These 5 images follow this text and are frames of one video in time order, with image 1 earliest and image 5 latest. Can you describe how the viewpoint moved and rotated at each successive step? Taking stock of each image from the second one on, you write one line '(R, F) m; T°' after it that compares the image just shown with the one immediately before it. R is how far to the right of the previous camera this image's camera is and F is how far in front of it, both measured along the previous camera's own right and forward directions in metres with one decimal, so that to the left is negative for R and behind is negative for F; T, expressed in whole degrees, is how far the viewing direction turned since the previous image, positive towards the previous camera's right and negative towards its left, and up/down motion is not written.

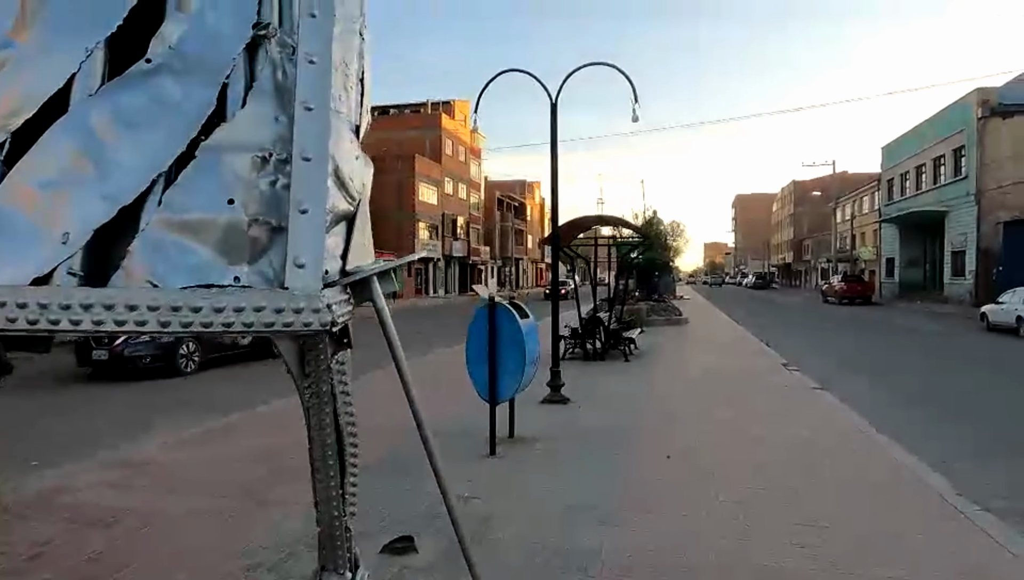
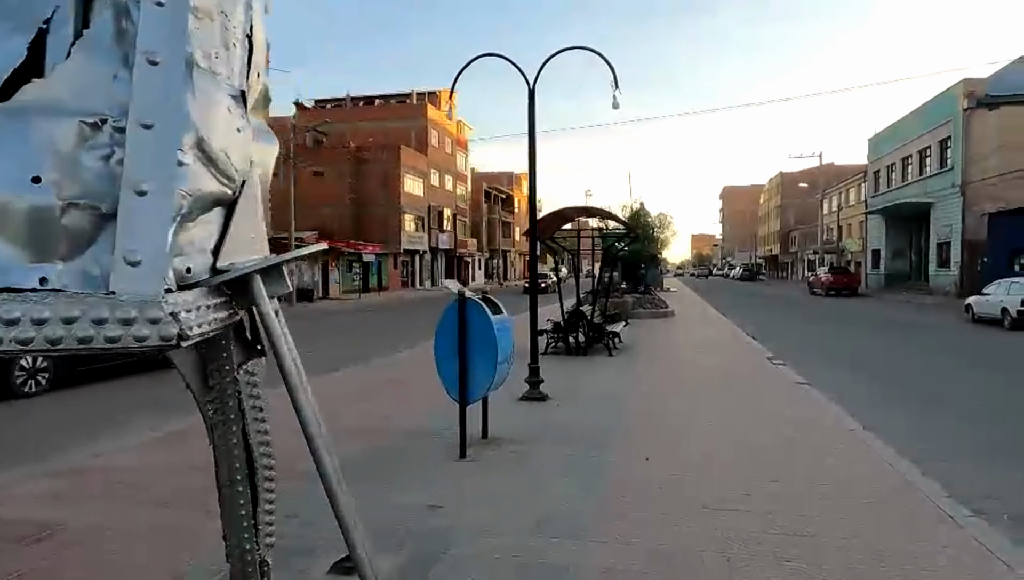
(+0.2, +0.3) m; +1°
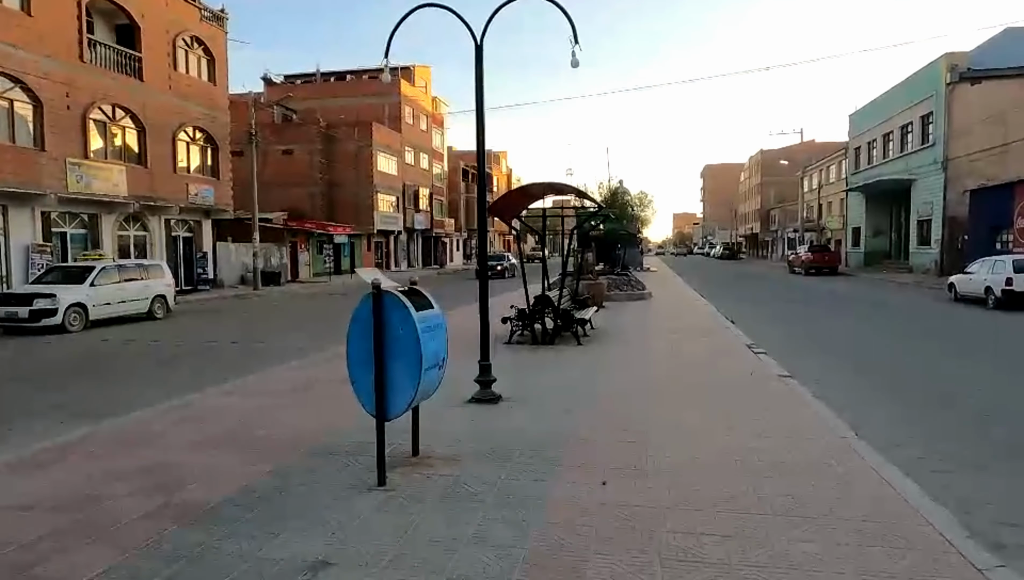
(+0.4, +1.0) m; +2°
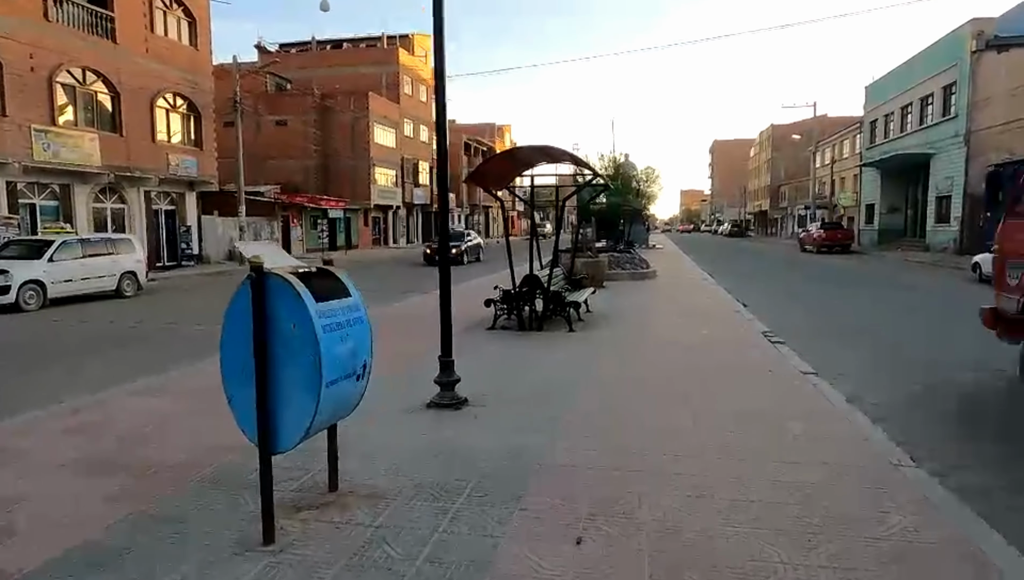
(+0.3, +1.4) m; 0°
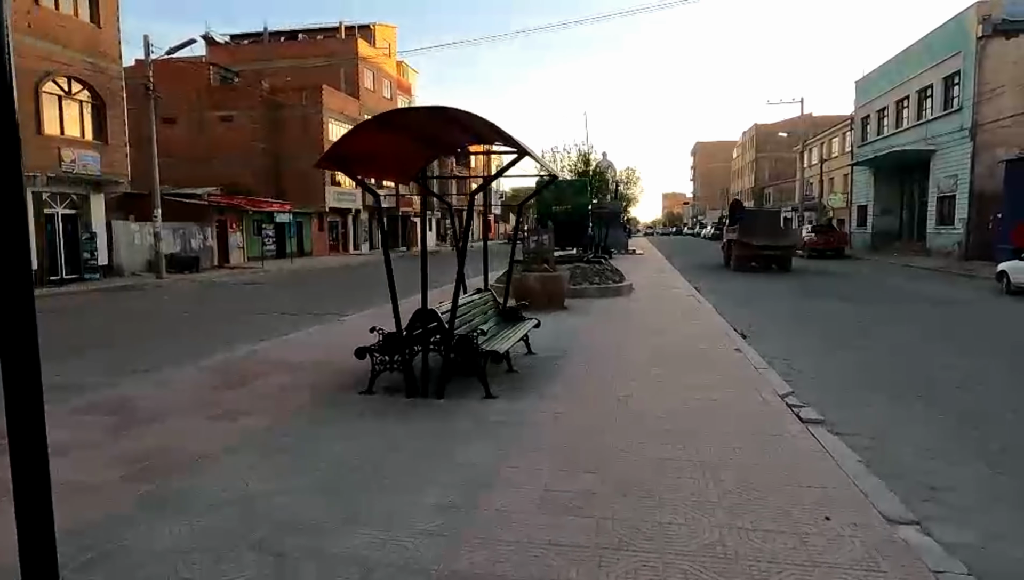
(+1.0, +3.6) m; +1°
